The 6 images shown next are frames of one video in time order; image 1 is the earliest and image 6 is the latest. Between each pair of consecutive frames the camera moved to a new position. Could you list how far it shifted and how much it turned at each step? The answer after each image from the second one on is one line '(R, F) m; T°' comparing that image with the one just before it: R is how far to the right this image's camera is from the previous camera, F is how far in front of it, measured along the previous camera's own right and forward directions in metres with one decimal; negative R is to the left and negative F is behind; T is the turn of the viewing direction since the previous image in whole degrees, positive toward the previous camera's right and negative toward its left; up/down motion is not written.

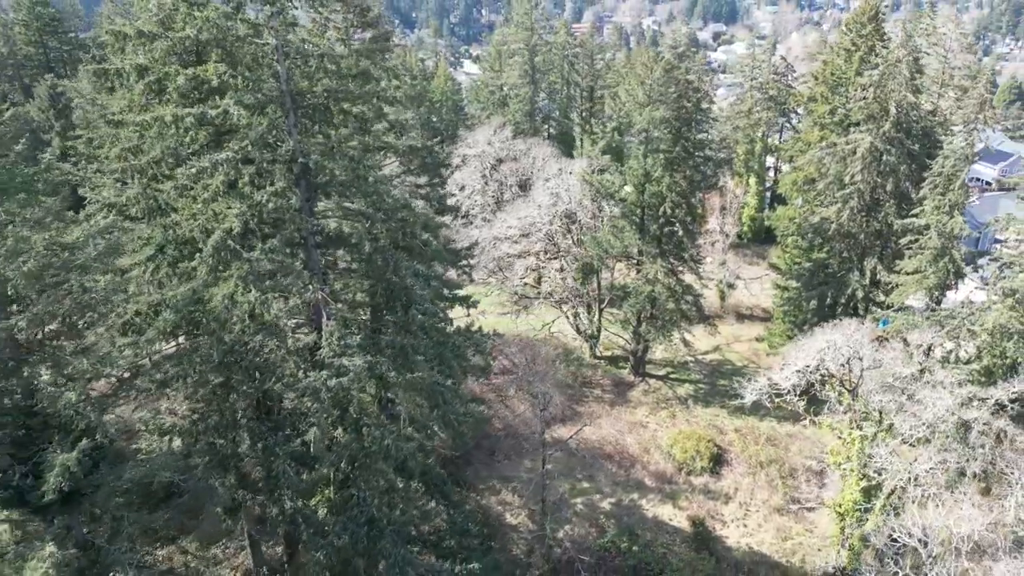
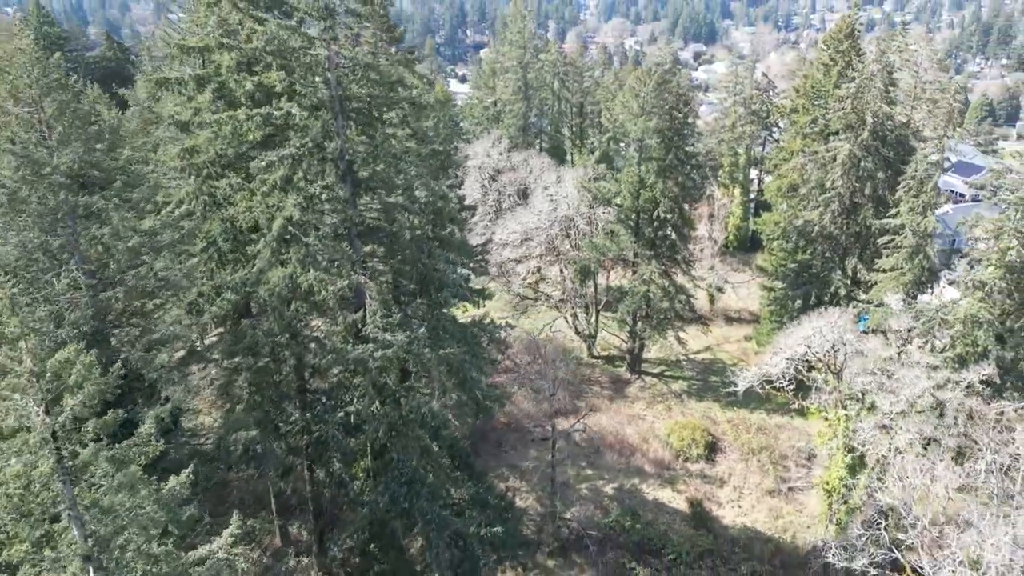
(-0.6, -1.2) m; +1°
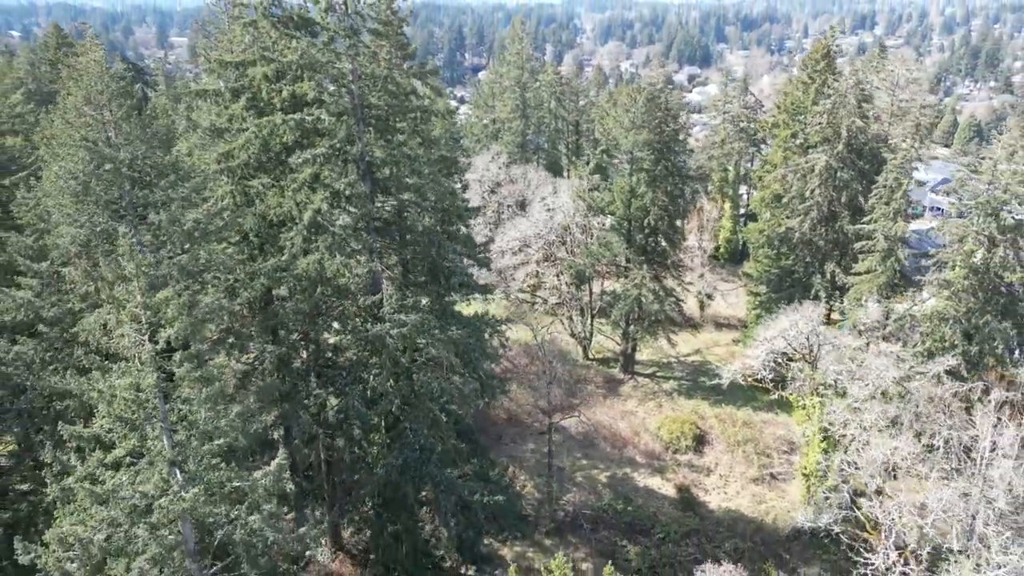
(-0.1, -1.4) m; 0°
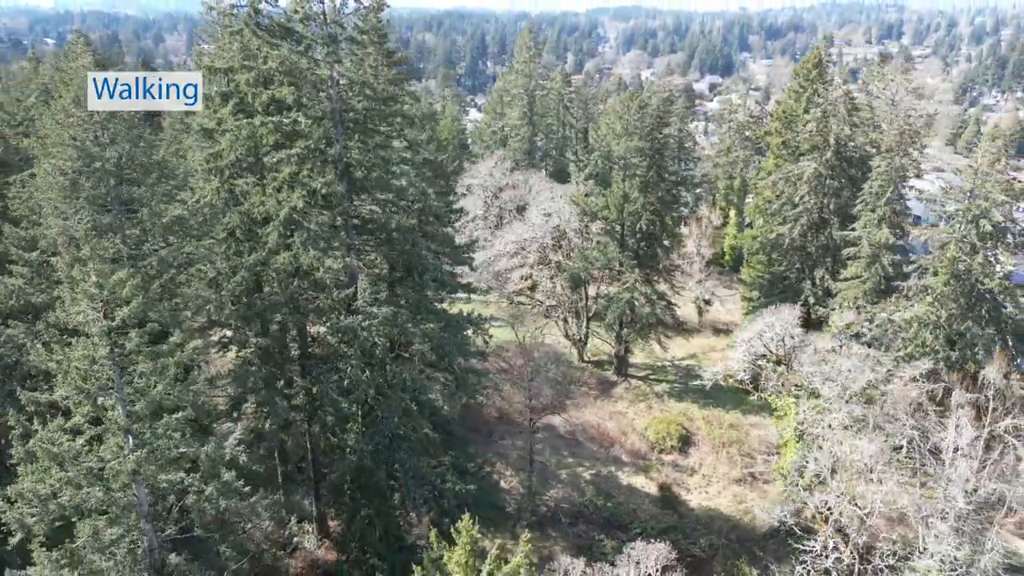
(+1.0, -0.6) m; -2°
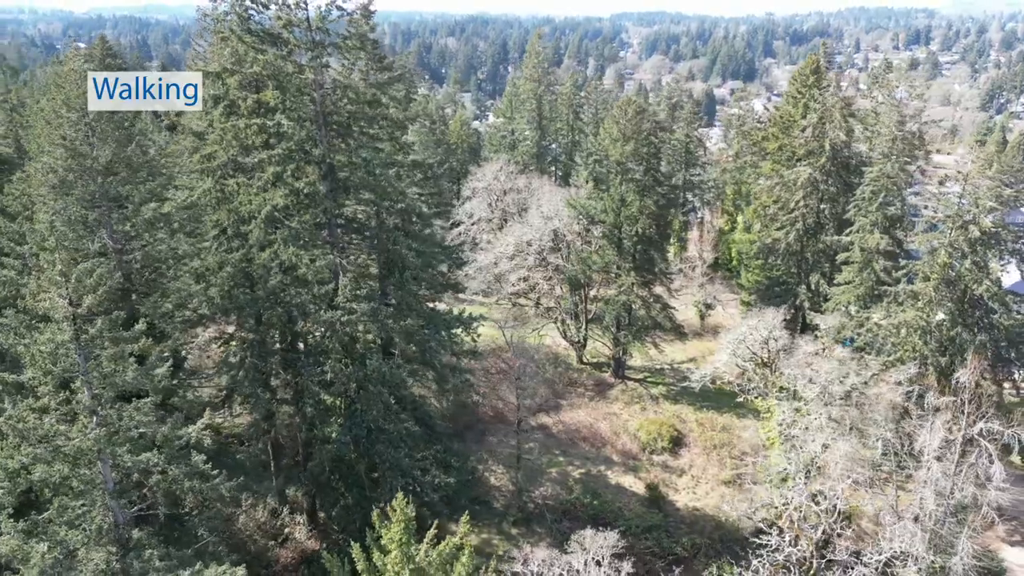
(+0.9, -0.4) m; -2°
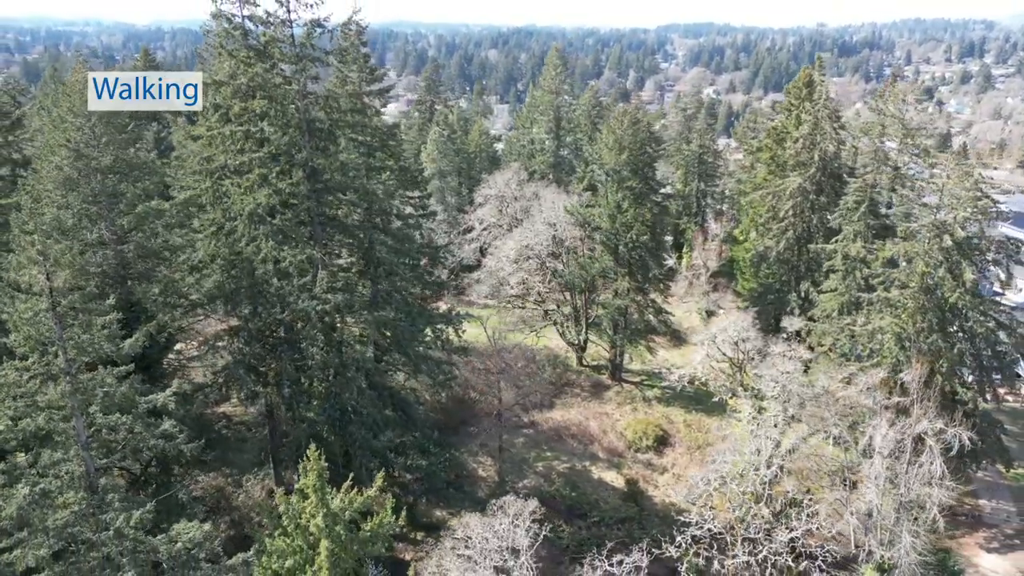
(+1.6, -1.0) m; -3°
